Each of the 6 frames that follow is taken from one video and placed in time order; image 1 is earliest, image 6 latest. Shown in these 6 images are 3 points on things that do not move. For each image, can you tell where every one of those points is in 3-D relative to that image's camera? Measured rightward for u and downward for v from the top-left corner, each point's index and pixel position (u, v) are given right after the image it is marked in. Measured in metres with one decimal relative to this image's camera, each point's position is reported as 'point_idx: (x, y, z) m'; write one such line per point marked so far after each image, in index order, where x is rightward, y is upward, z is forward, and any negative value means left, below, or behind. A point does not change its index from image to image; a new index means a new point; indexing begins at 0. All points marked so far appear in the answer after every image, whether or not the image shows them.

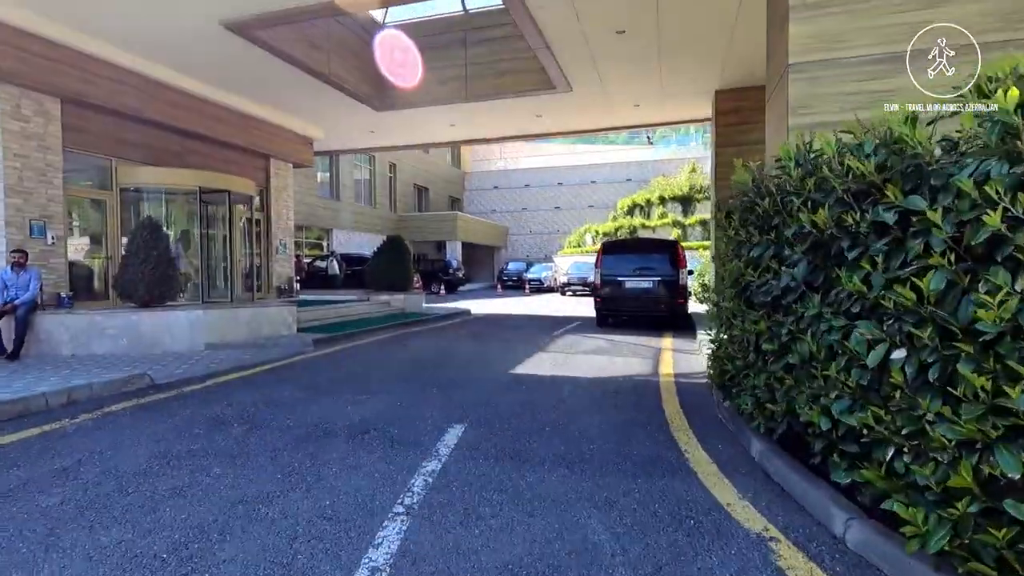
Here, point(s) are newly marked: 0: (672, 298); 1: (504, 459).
0: (+3.6, -0.2, +11.8) m
1: (-0.1, -1.3, +3.9) m
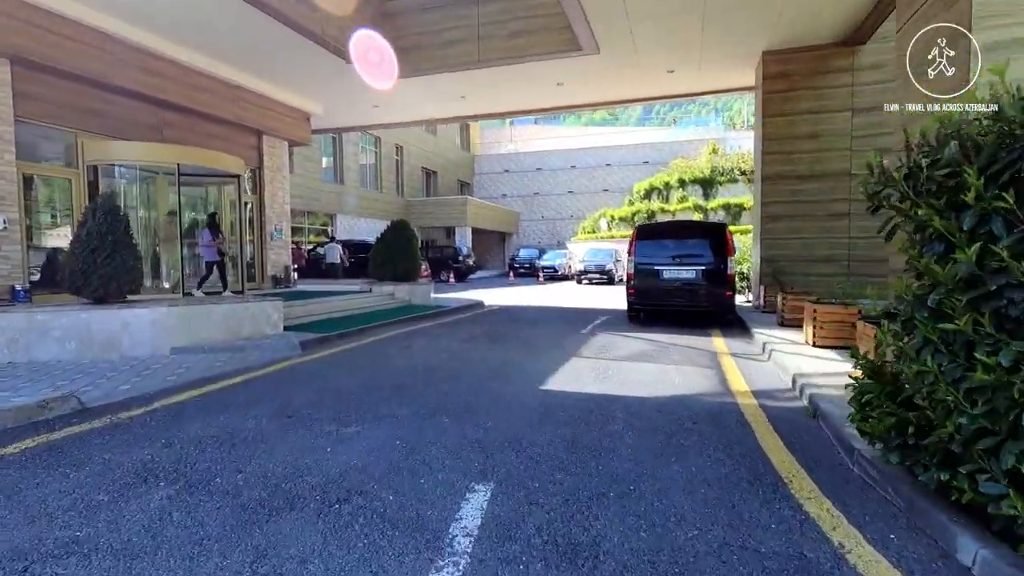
0: (+4.0, 0.0, +10.3) m
1: (+0.2, -1.3, +2.4) m
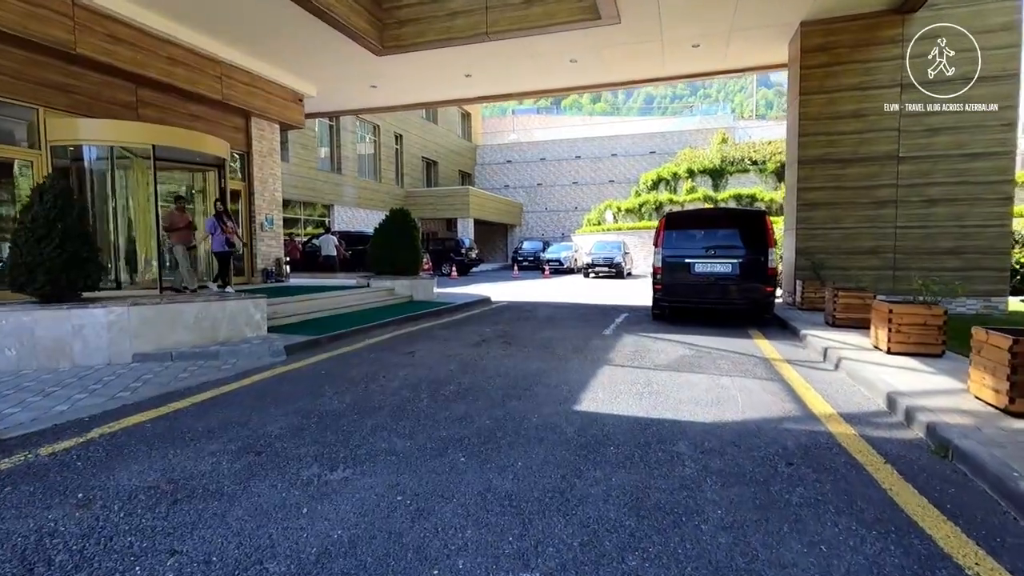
0: (+4.3, 0.0, +9.2) m
1: (+0.5, -1.3, +1.4) m
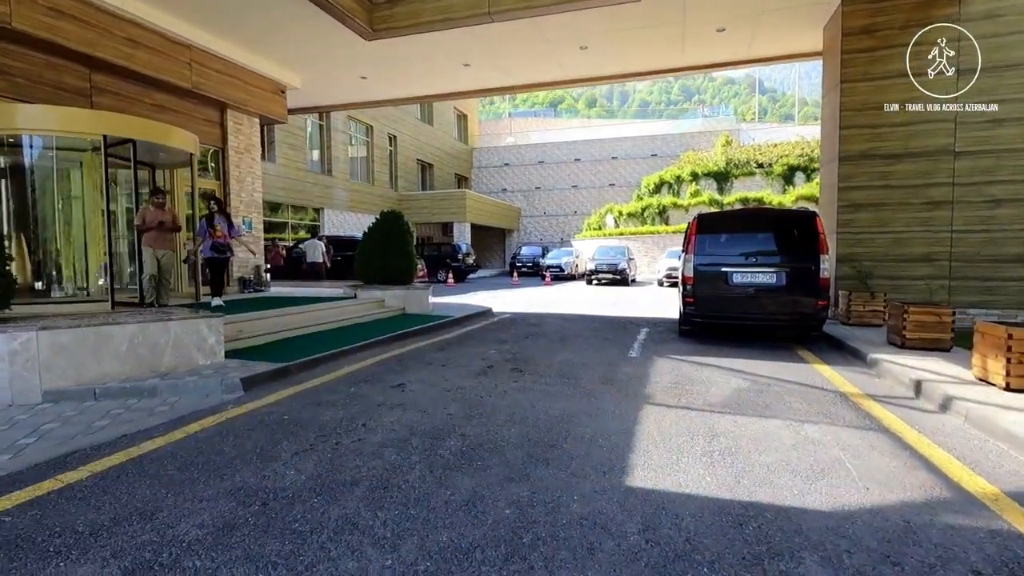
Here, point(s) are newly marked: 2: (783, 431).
0: (+4.4, -0.2, +7.9) m
1: (+0.6, -1.4, +0.1) m
2: (+2.1, -1.1, +4.2) m
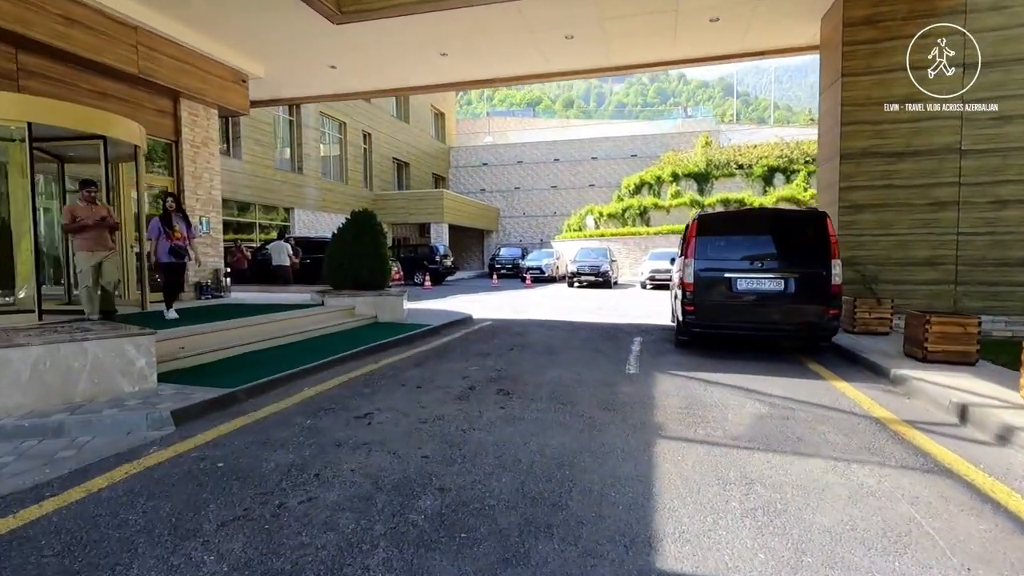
0: (+4.2, -0.3, +7.3) m
1: (+0.8, -1.5, -0.7) m
2: (+2.1, -1.2, +3.5) m
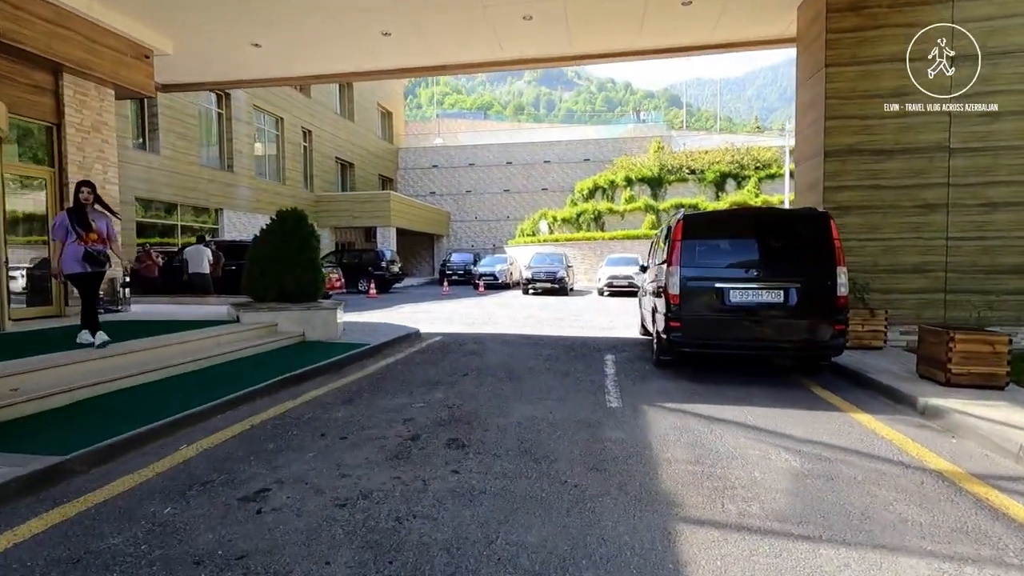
0: (+3.6, -0.4, +6.3) m
1: (+1.0, -1.6, -2.0) m
2: (+1.9, -1.3, +2.4) m
